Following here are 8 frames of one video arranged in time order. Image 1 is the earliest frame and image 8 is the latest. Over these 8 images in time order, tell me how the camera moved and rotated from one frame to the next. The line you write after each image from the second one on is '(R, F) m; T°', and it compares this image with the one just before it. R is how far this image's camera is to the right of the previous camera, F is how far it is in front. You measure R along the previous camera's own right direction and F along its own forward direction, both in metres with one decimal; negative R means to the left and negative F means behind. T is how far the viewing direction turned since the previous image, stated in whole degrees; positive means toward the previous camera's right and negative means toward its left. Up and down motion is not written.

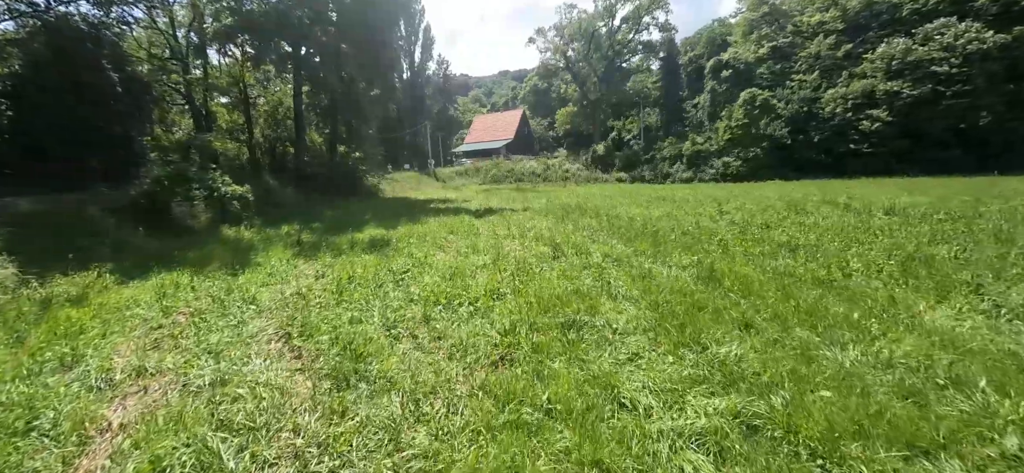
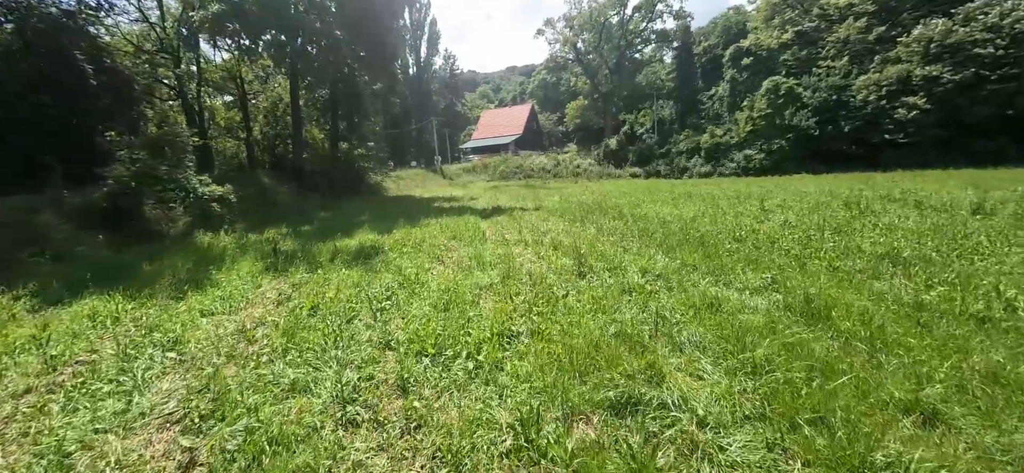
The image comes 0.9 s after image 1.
(-0.1, +1.3) m; -1°
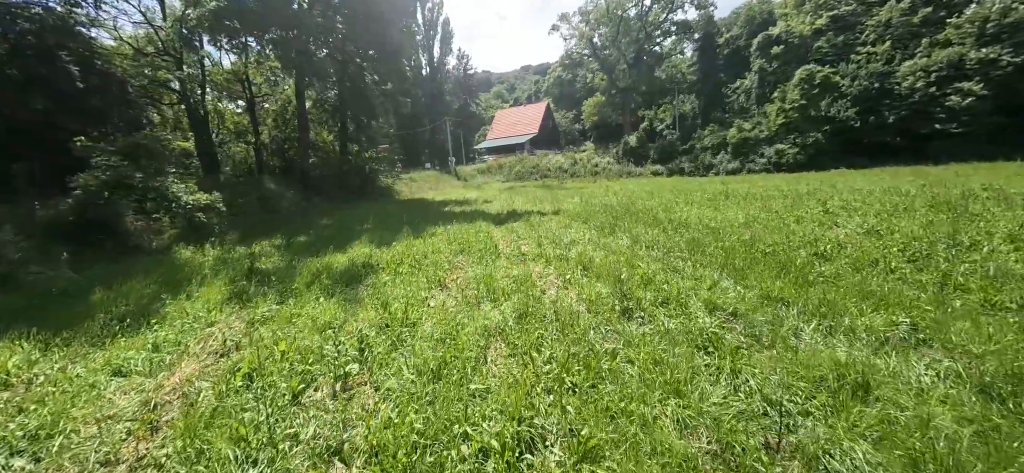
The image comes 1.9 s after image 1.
(0.0, +1.2) m; -2°
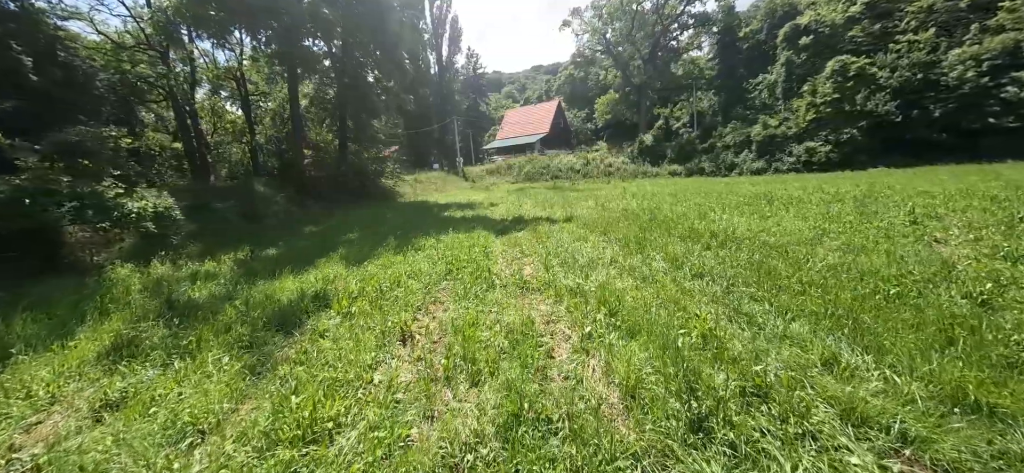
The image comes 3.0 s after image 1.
(+0.1, +1.5) m; -1°
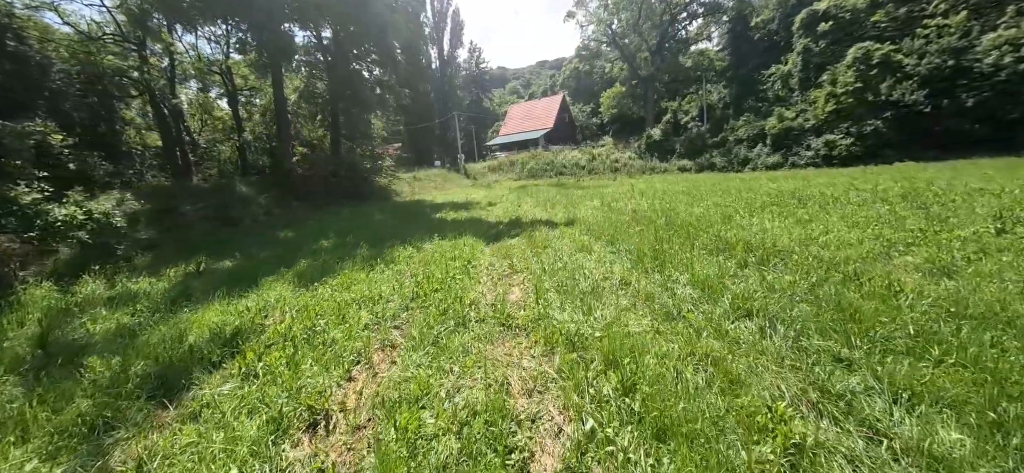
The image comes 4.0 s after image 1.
(+0.2, +1.2) m; -1°
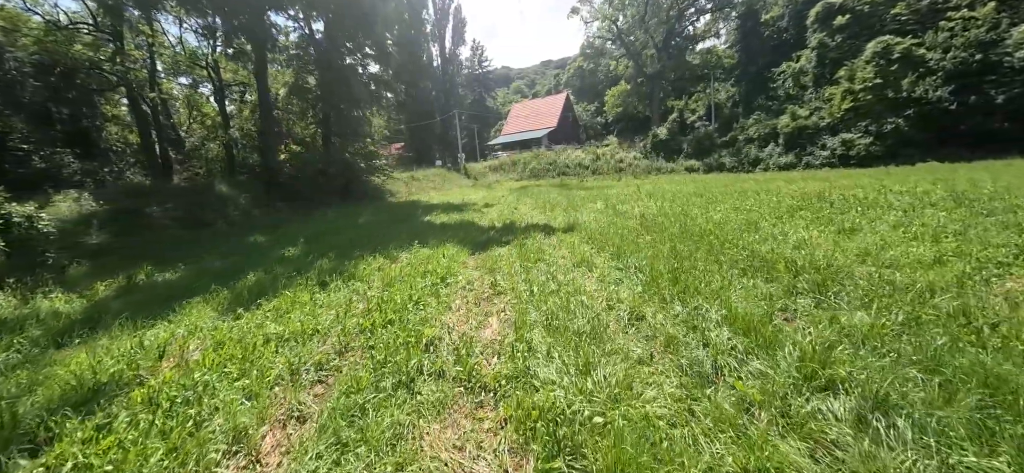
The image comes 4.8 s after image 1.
(+0.2, +1.0) m; 0°
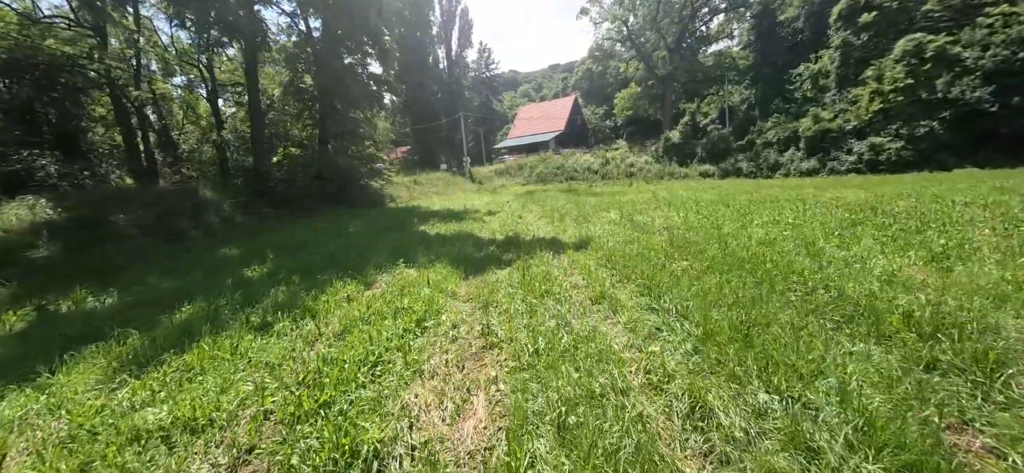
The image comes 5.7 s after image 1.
(+0.1, +1.1) m; -1°
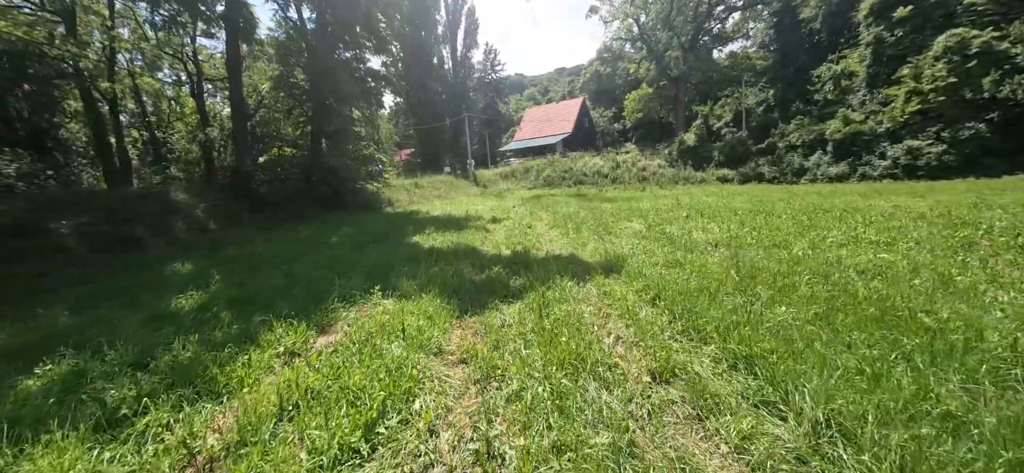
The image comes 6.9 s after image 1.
(-0.1, +1.4) m; -1°
